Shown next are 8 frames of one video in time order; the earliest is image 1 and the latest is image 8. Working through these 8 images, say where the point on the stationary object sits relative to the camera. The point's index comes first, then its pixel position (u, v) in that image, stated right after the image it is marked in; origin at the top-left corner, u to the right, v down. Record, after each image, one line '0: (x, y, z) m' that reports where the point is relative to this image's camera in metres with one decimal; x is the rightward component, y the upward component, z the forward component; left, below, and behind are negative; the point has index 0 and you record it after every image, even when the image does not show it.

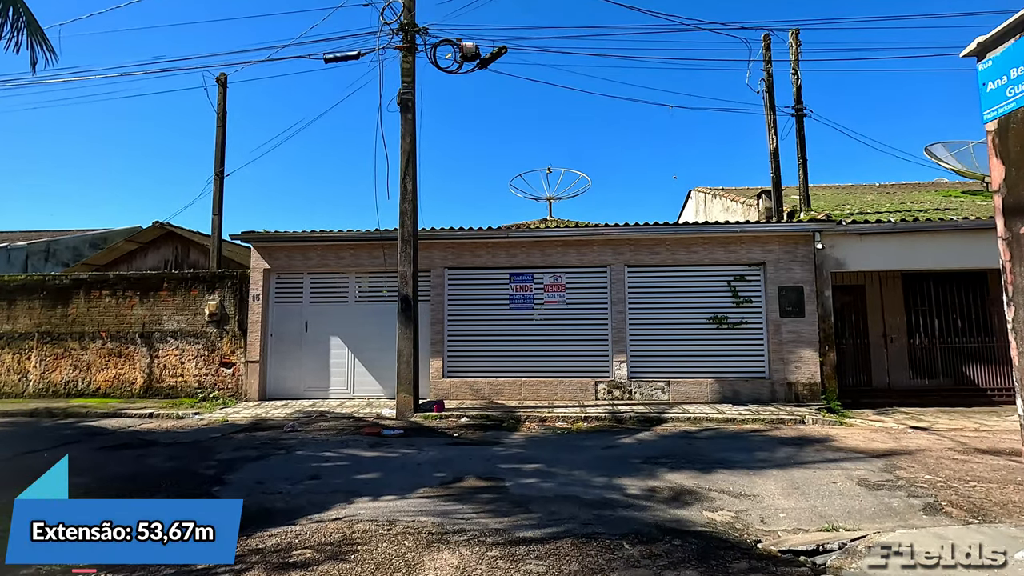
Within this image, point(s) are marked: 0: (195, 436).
0: (-4.6, -2.2, +7.8) m
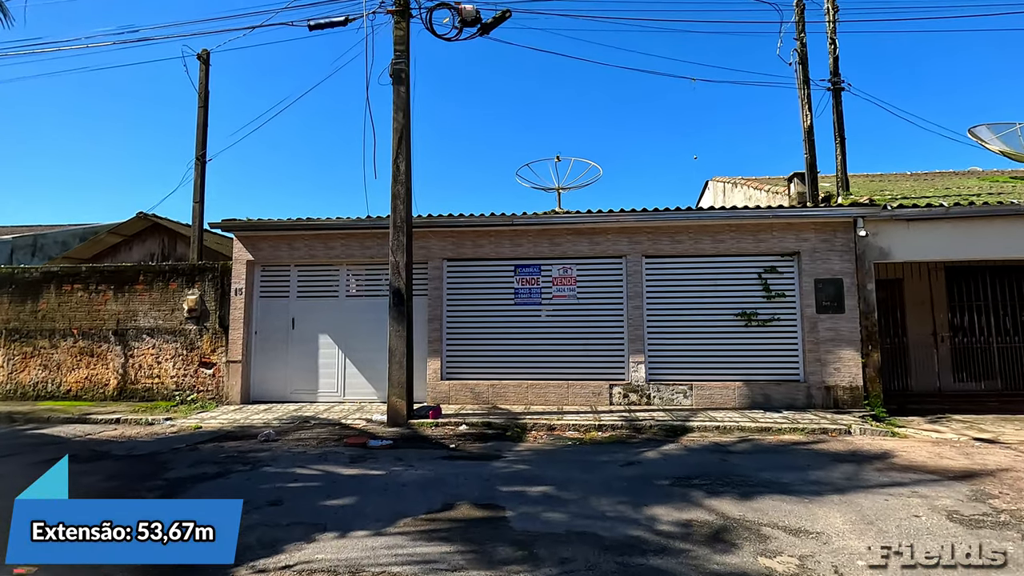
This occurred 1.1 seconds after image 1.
0: (-4.6, -2.0, +6.9) m
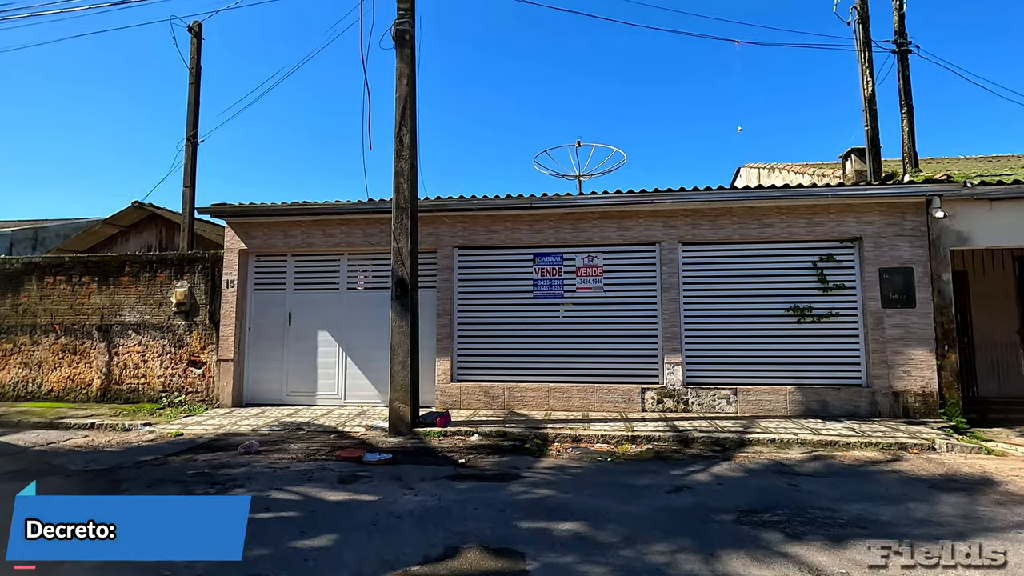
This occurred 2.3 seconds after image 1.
0: (-4.4, -1.9, +5.9) m
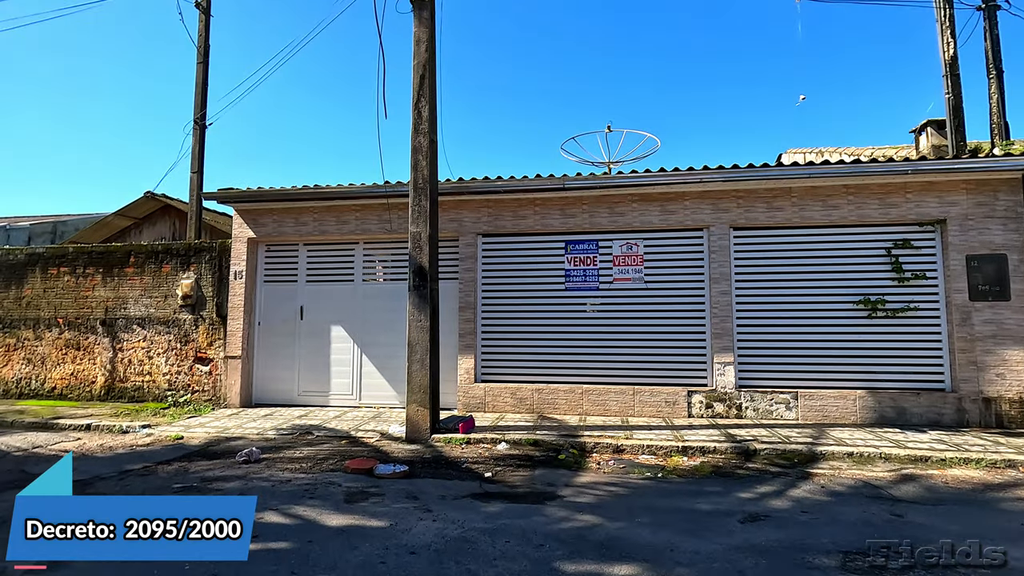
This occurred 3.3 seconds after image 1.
0: (-4.0, -1.8, +5.3) m
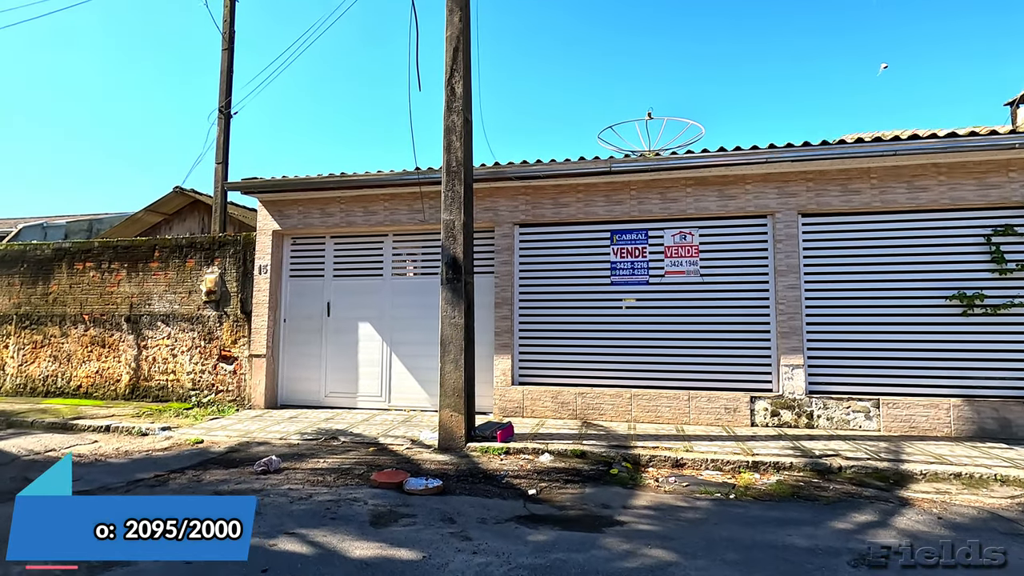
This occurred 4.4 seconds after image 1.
0: (-3.6, -1.7, +4.8) m
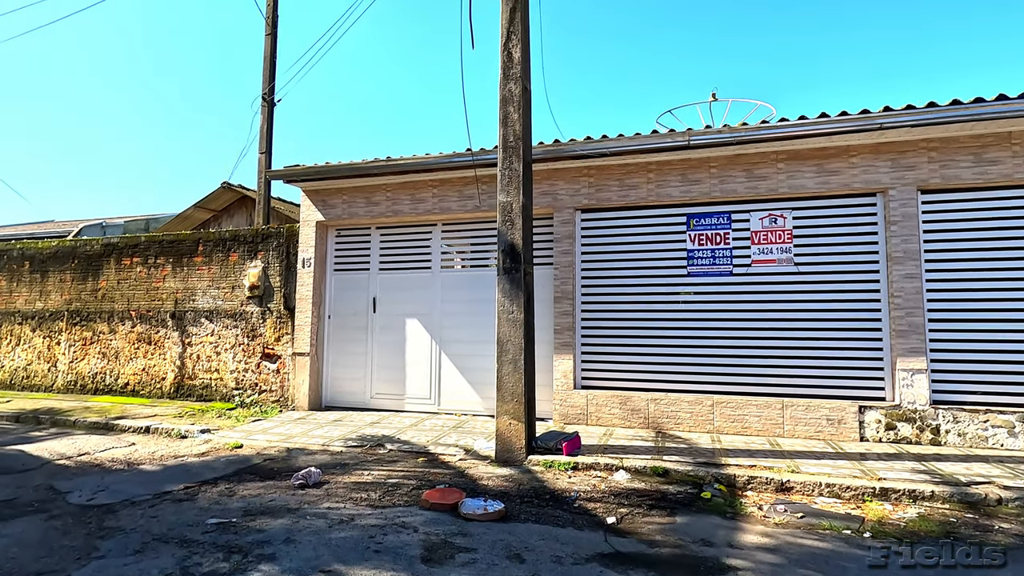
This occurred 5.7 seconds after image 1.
0: (-3.0, -1.6, +4.4) m
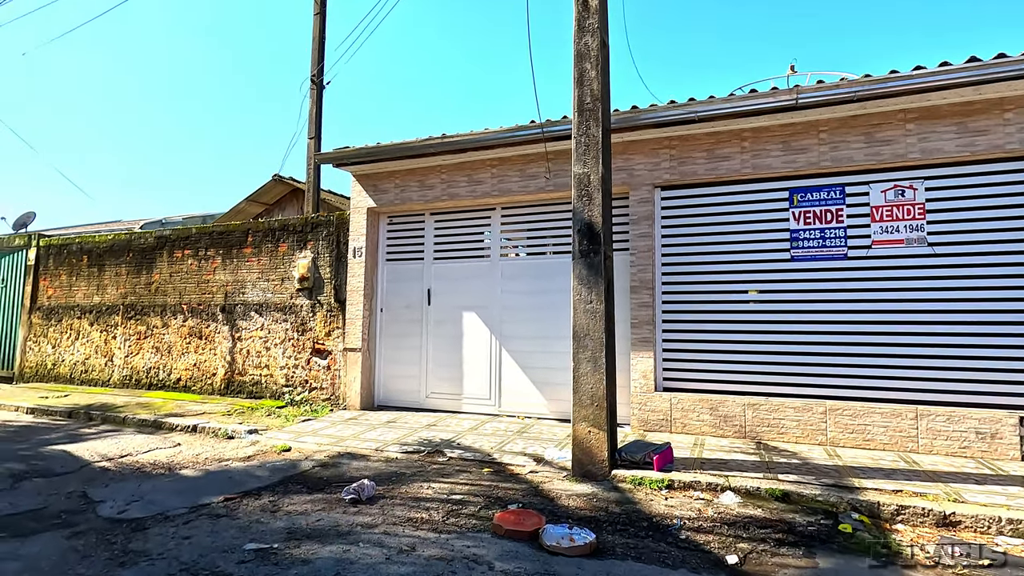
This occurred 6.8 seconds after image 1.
0: (-2.4, -1.5, +3.9) m
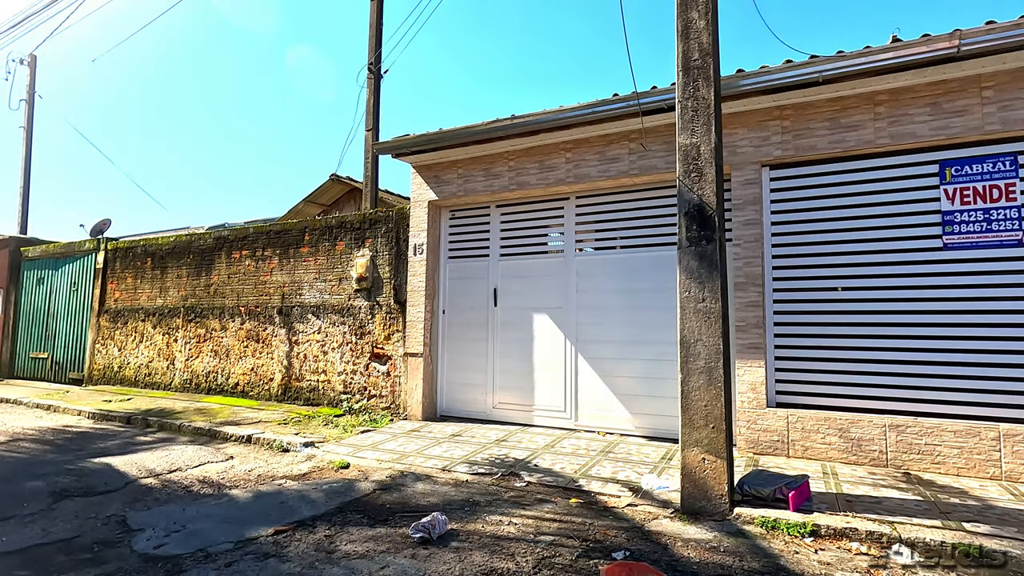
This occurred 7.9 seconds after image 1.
0: (-1.8, -1.5, +3.3) m
